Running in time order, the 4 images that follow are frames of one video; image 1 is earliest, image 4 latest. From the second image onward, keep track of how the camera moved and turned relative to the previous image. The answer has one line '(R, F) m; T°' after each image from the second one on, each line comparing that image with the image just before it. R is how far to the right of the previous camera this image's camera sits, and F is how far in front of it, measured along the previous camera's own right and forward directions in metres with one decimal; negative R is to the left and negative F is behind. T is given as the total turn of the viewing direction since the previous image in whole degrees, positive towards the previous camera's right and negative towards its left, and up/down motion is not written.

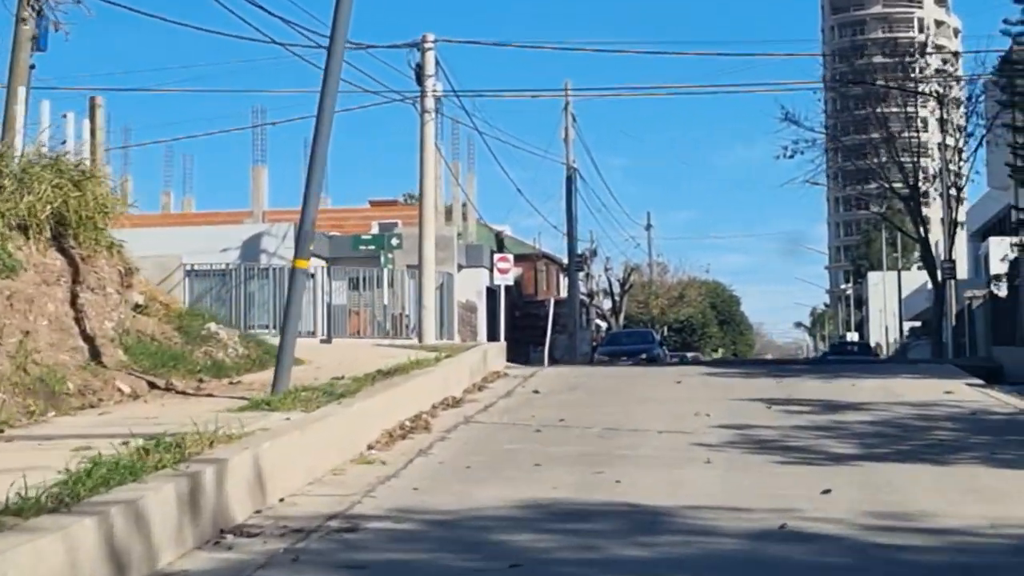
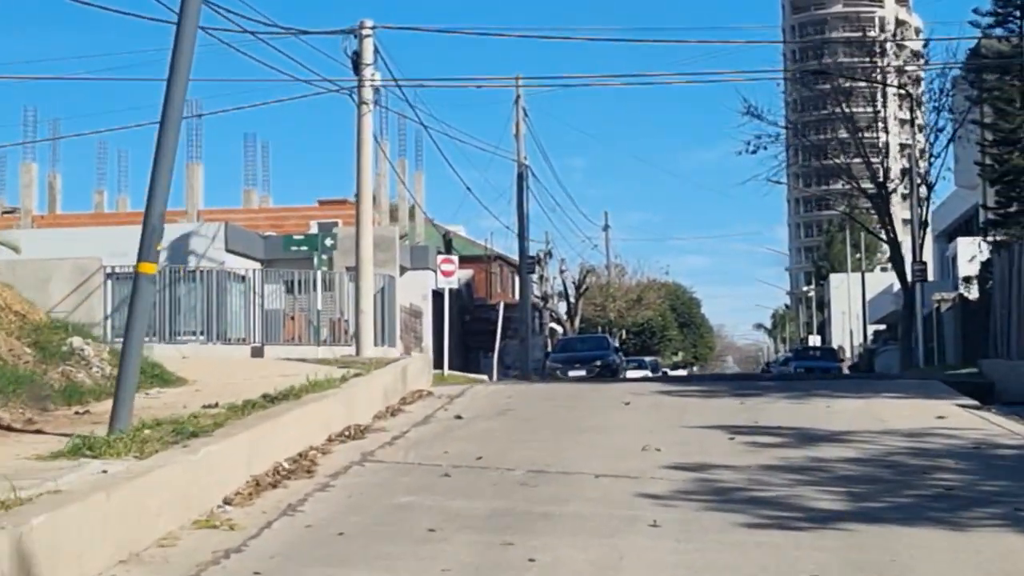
(+0.4, +2.5) m; +1°
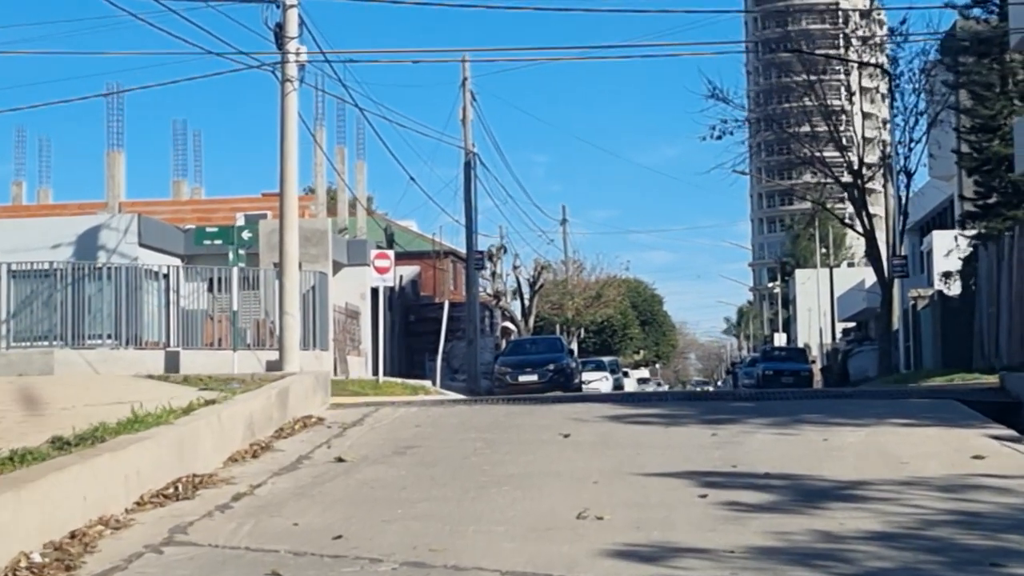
(+0.4, +3.5) m; +1°
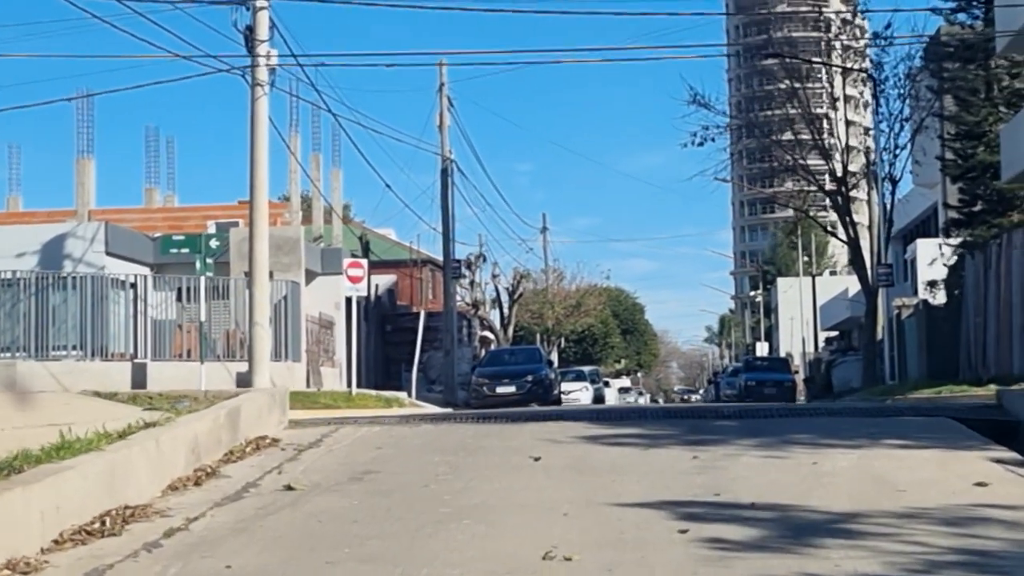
(+0.1, +0.8) m; +1°
